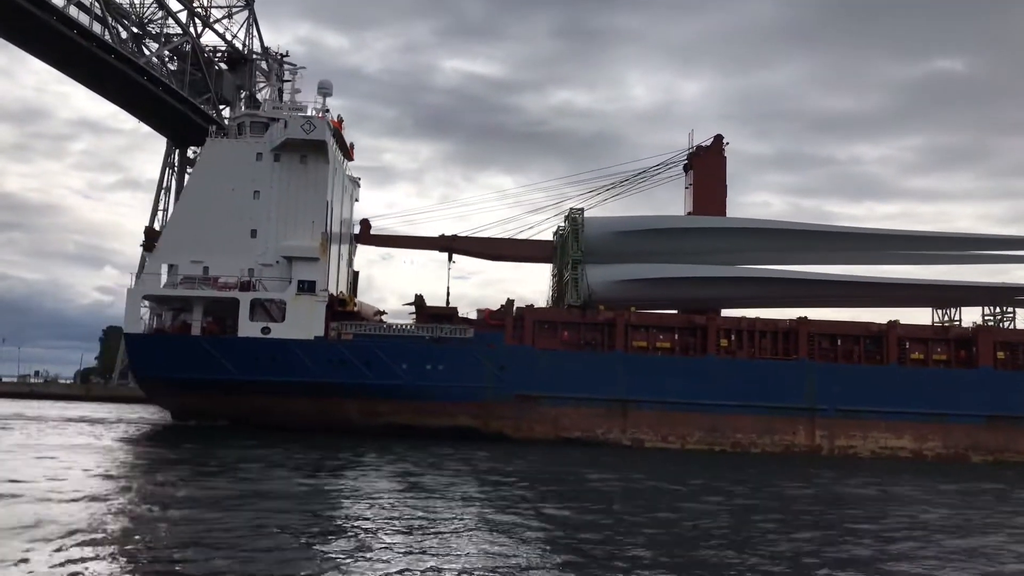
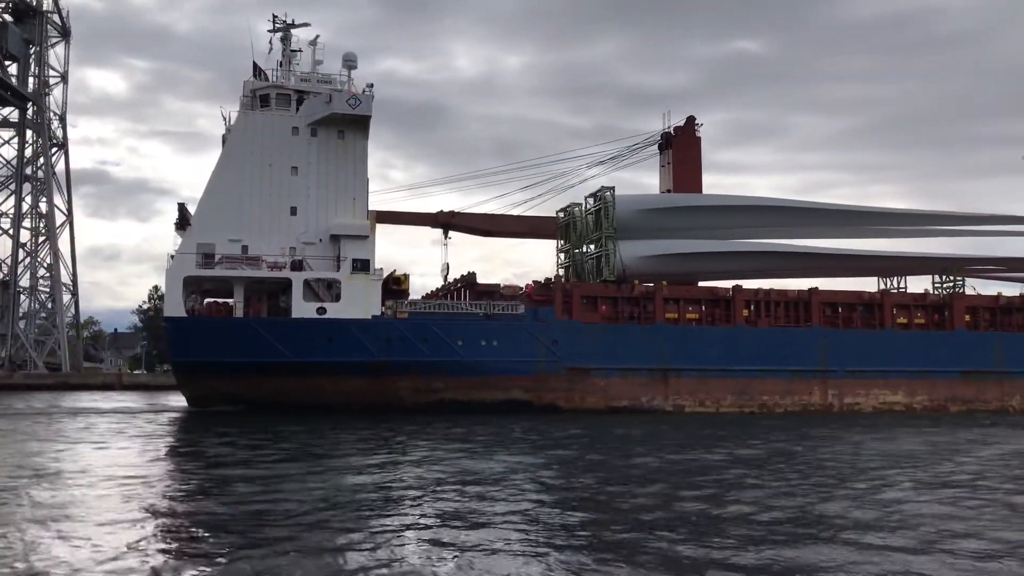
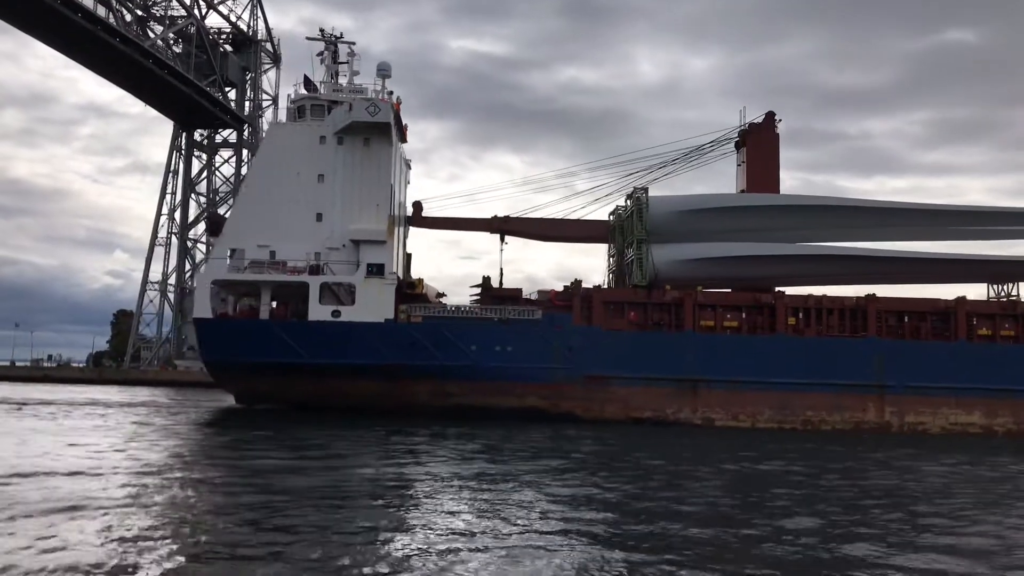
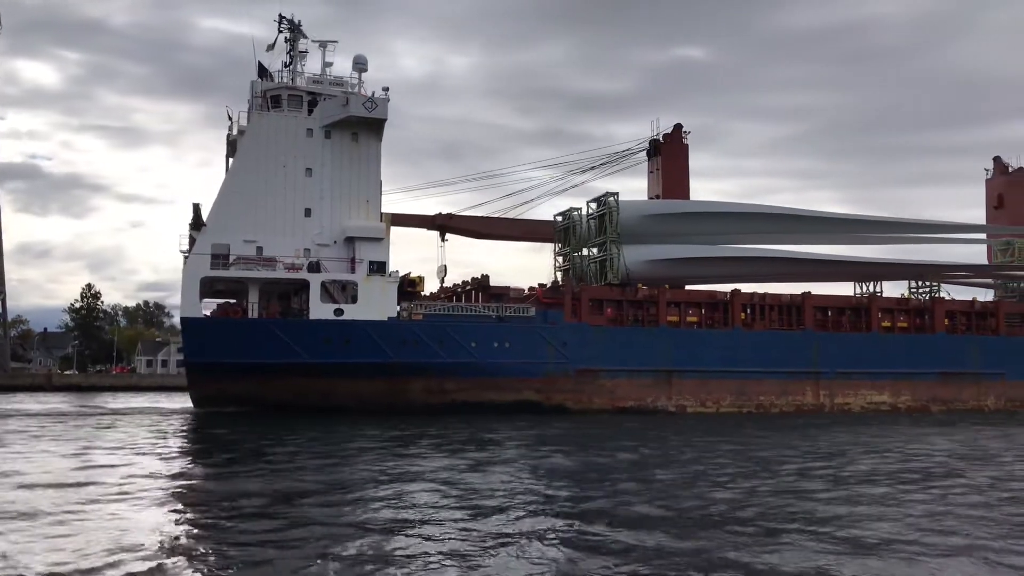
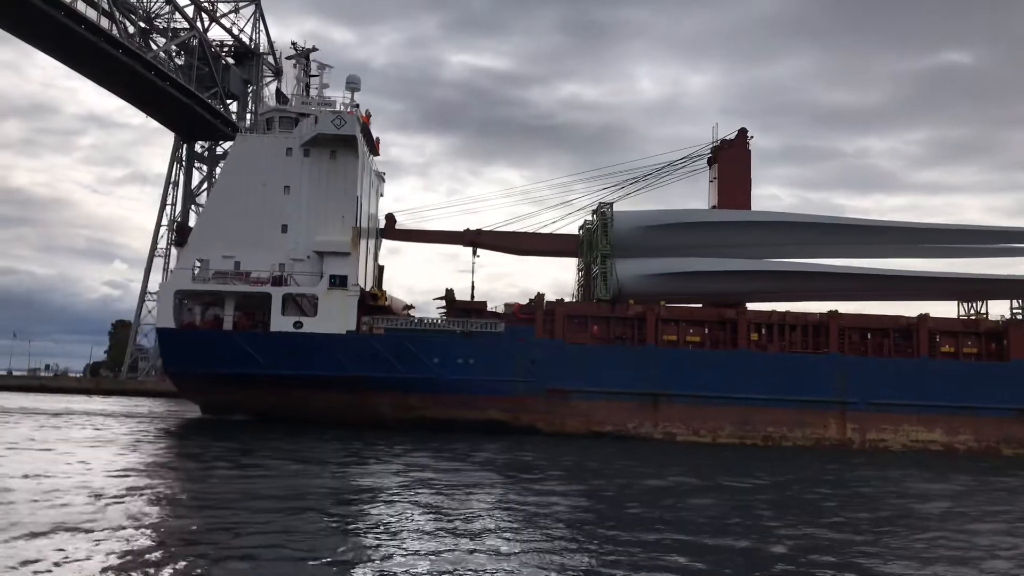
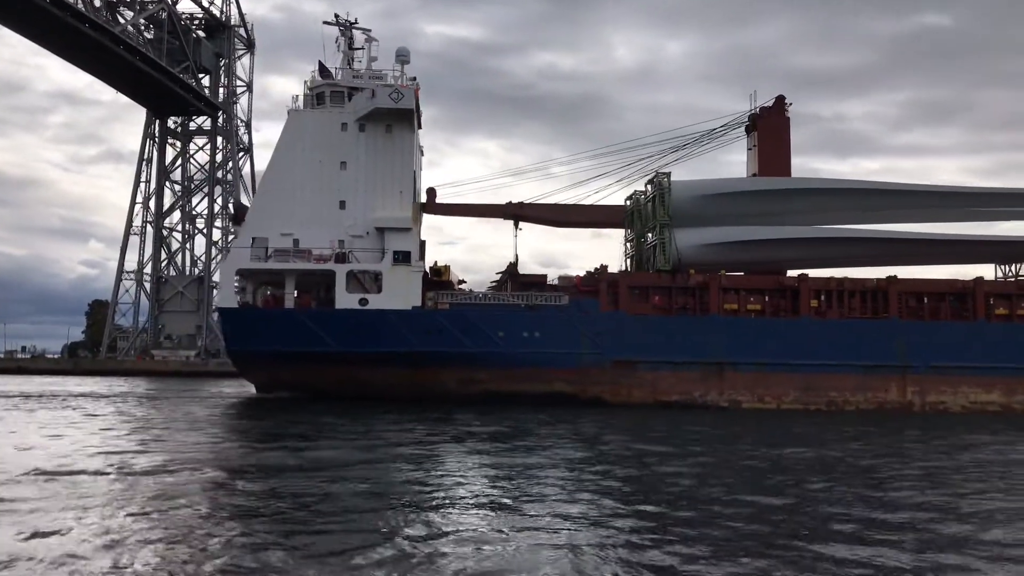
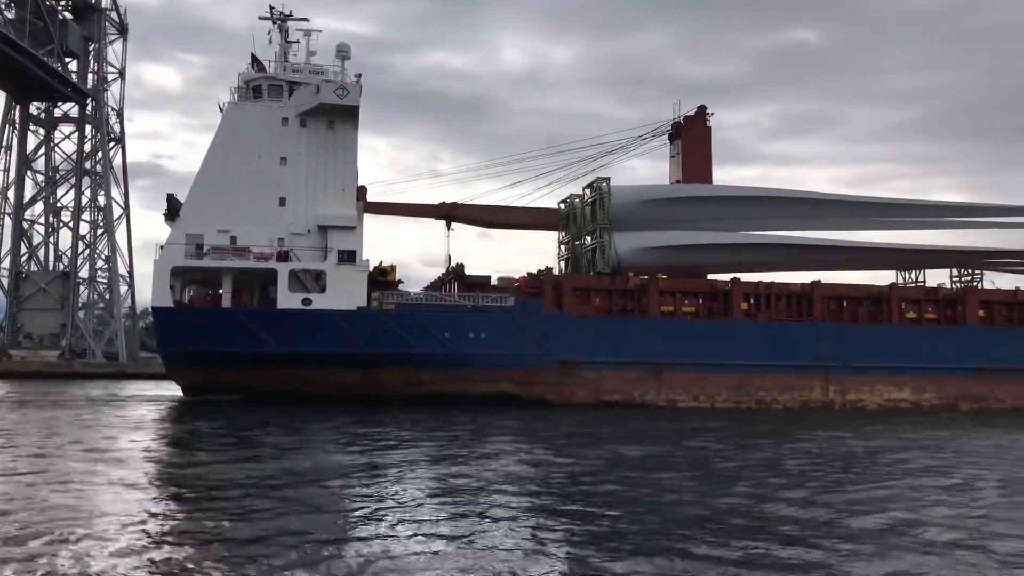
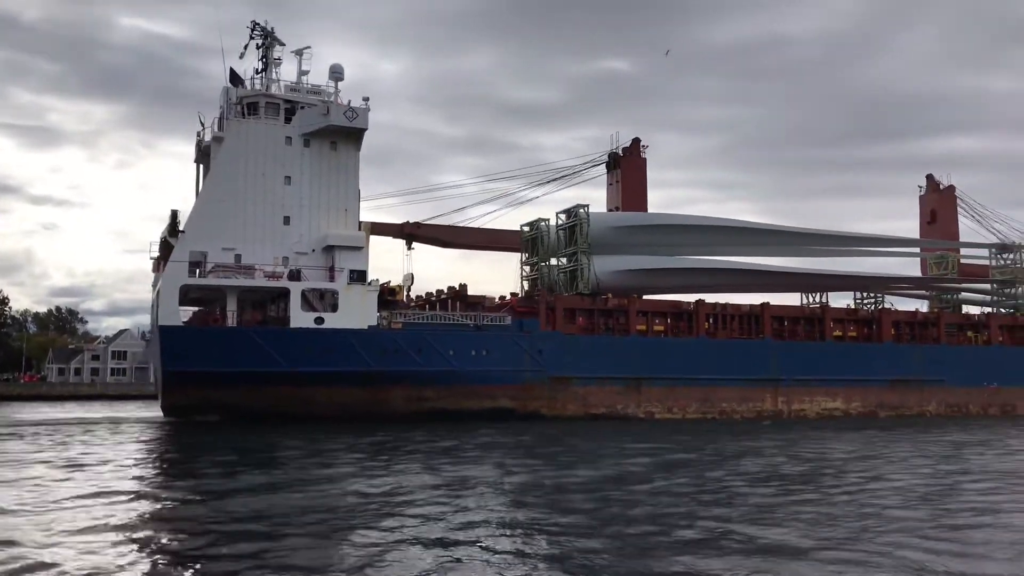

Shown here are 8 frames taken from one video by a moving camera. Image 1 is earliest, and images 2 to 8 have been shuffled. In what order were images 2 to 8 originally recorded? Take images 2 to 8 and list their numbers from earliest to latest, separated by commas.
5, 3, 6, 7, 2, 4, 8
